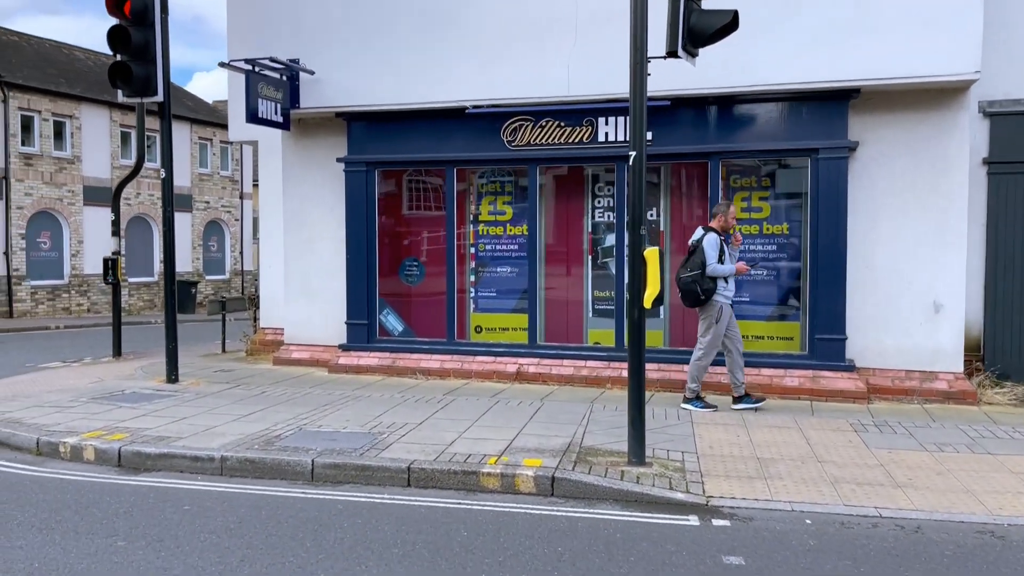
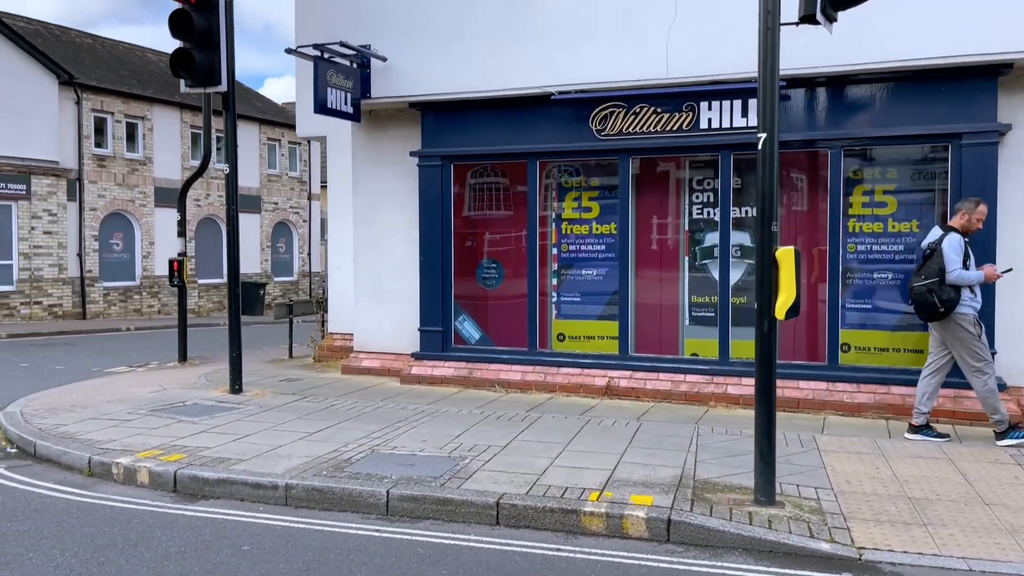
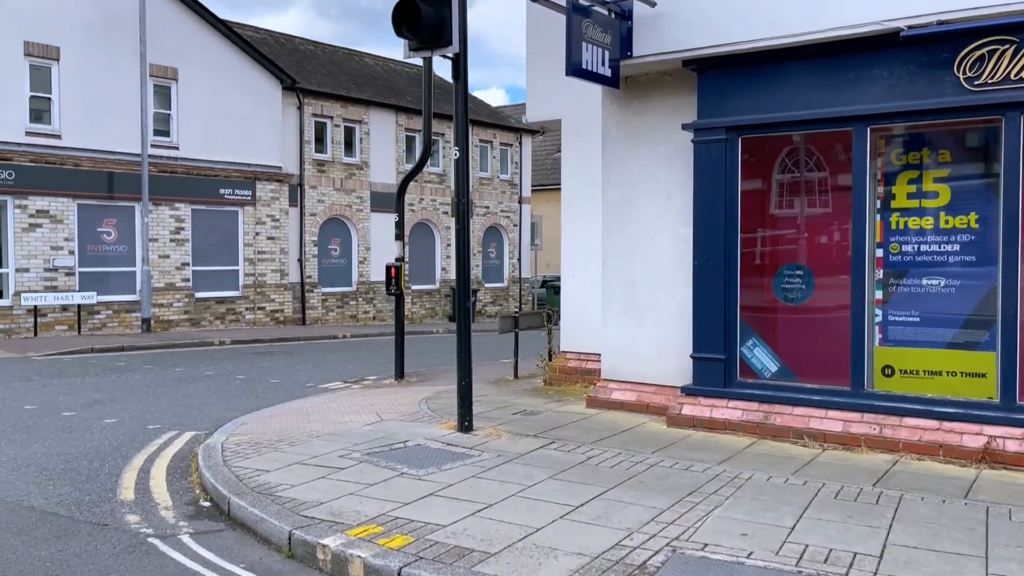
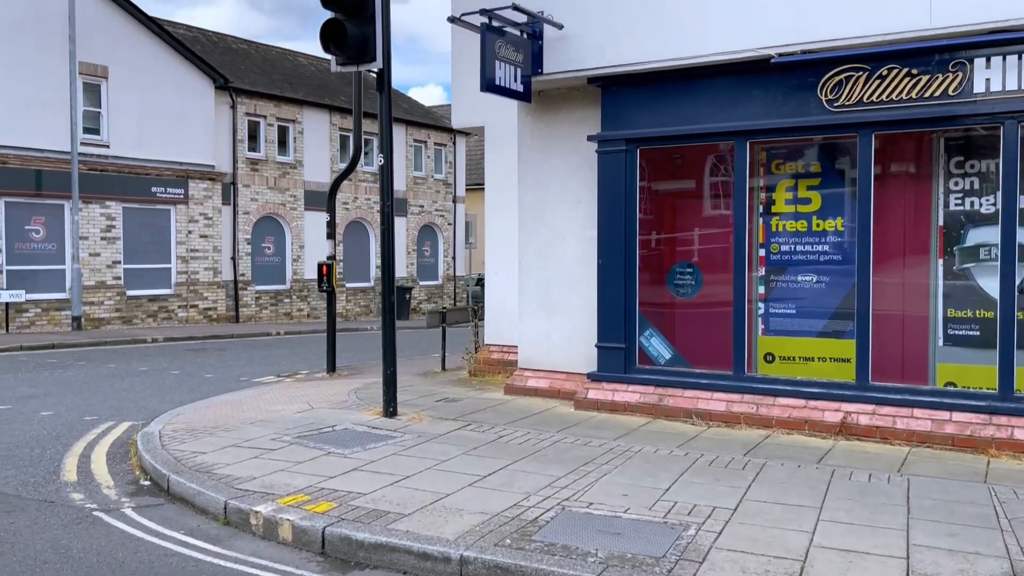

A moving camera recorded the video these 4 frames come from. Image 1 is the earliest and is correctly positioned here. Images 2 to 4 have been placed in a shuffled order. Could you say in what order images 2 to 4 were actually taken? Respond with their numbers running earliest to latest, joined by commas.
2, 4, 3
